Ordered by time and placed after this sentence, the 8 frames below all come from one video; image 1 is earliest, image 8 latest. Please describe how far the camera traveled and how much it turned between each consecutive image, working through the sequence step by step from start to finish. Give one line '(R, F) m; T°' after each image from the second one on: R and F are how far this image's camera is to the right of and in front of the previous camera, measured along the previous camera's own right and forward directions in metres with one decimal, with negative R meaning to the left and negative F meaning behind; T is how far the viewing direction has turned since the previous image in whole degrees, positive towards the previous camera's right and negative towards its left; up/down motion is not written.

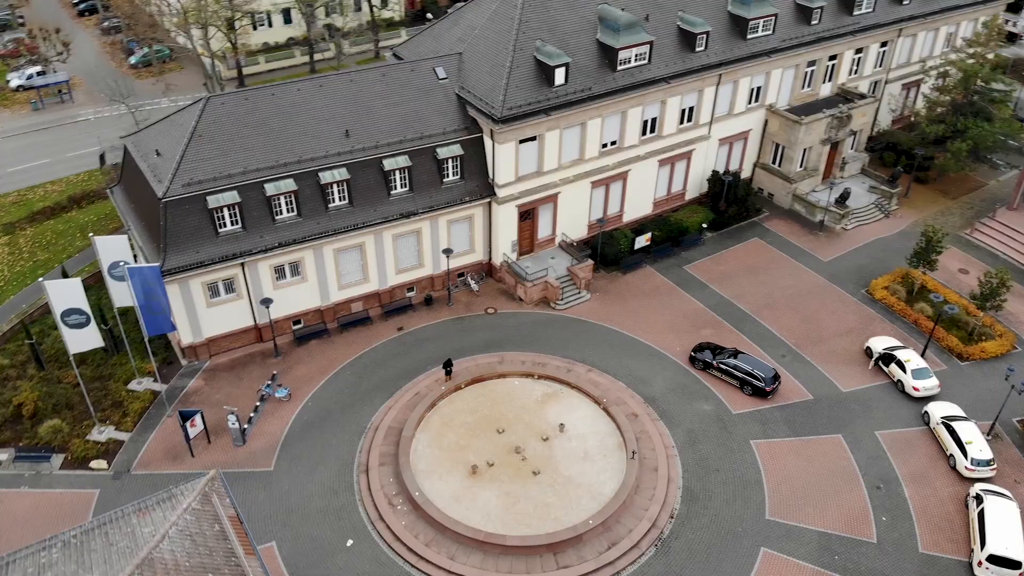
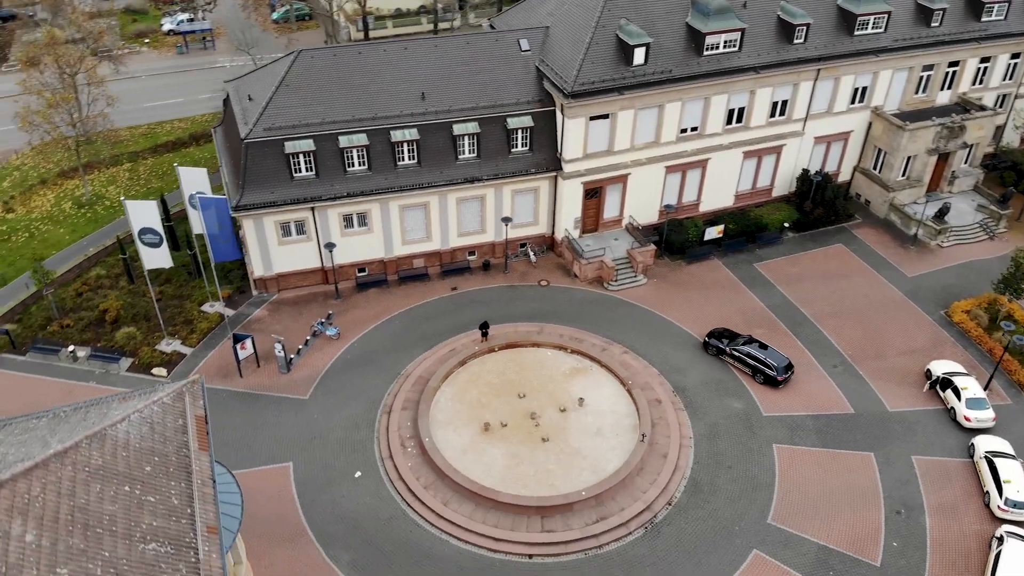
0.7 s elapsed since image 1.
(+5.2, -0.5) m; -10°
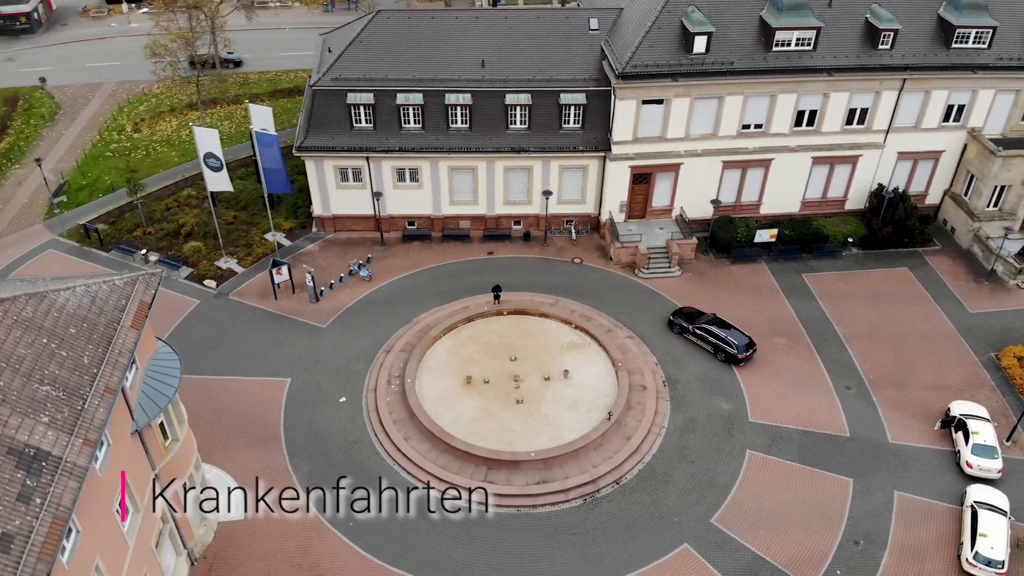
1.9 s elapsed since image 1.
(+8.4, -0.5) m; -12°
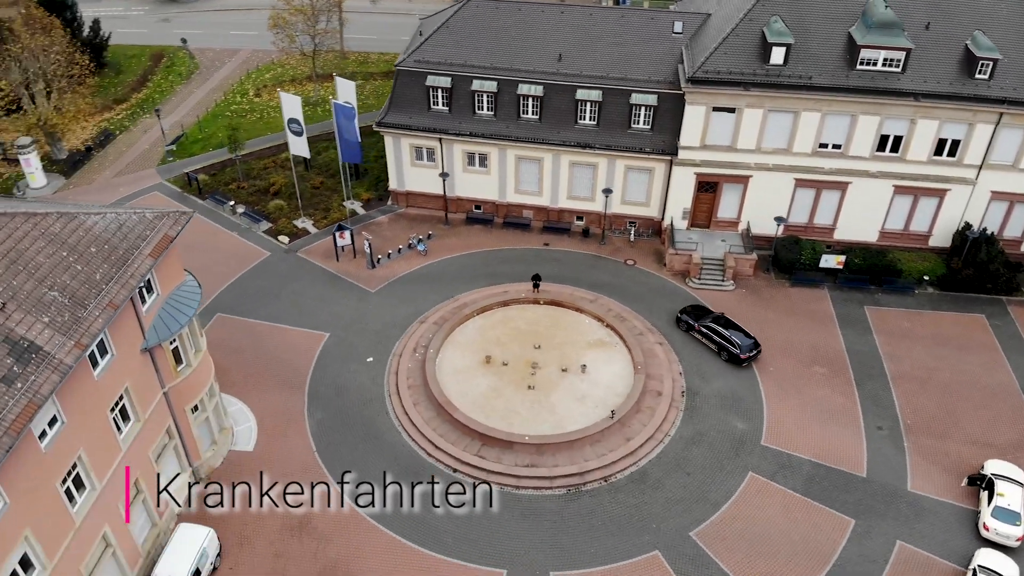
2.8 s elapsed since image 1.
(+5.8, -0.3) m; -10°
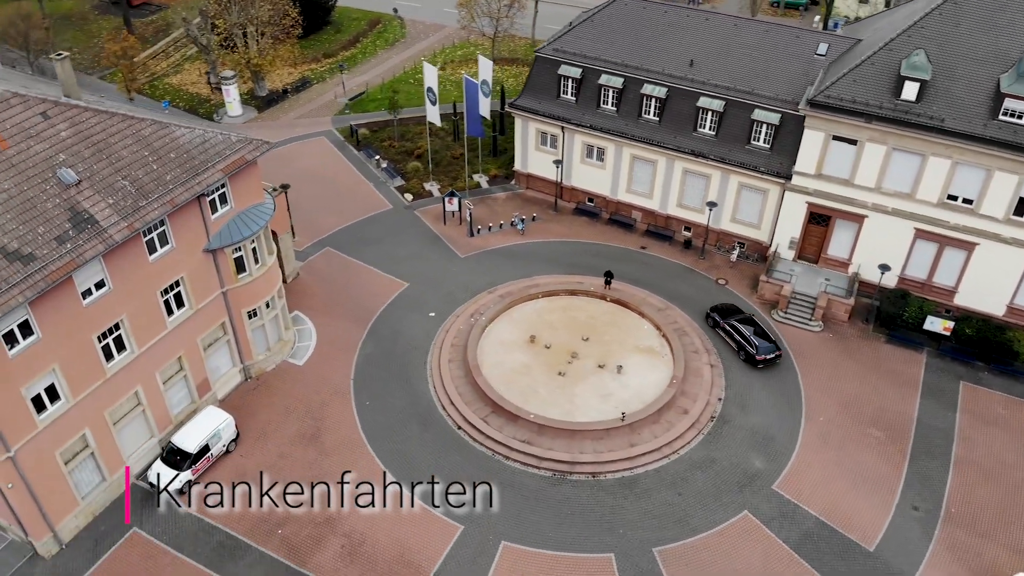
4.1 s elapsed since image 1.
(+9.1, +0.1) m; -16°
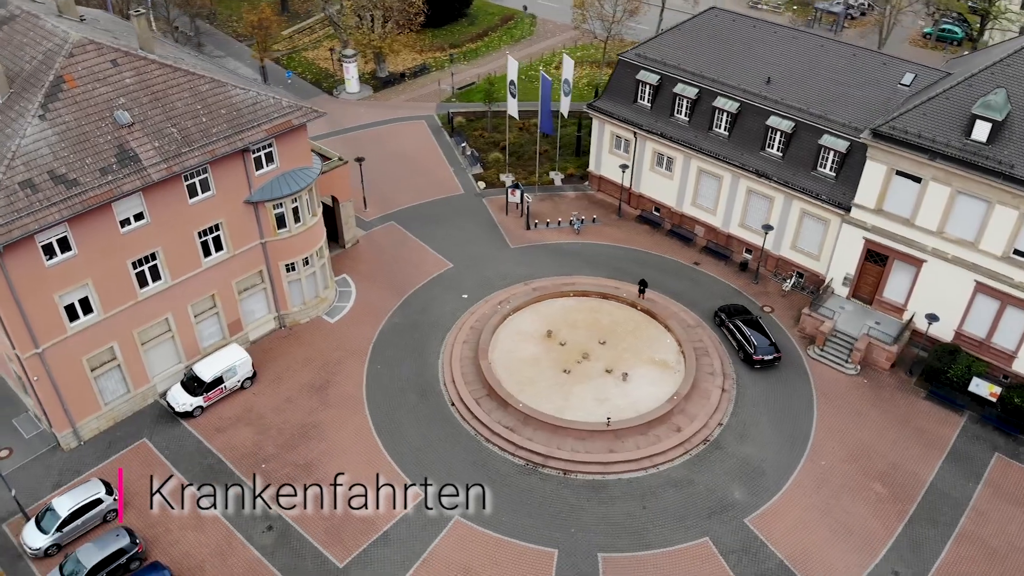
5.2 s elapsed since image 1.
(+7.4, -0.1) m; -12°
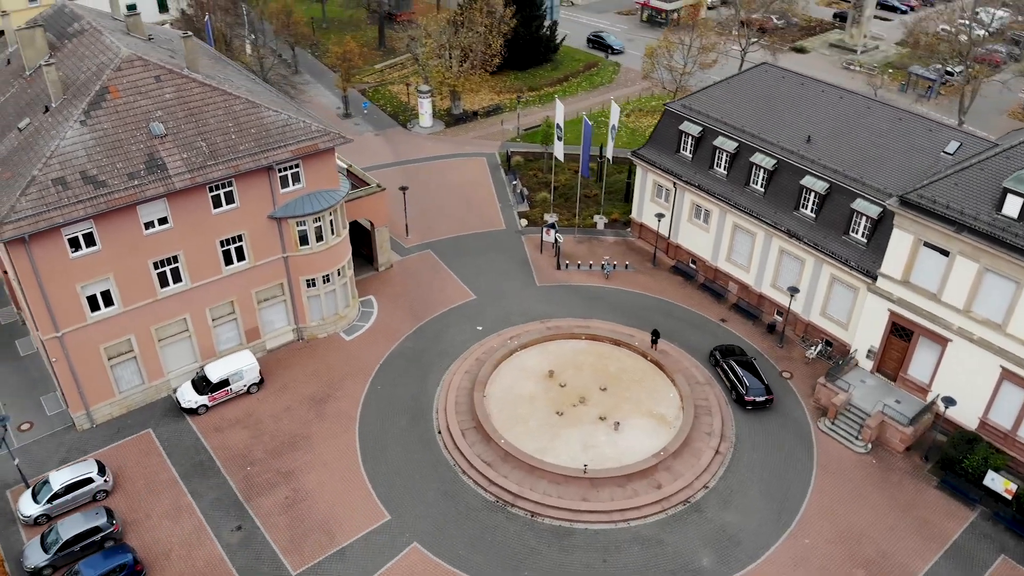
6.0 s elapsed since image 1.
(+5.6, +0.1) m; -8°
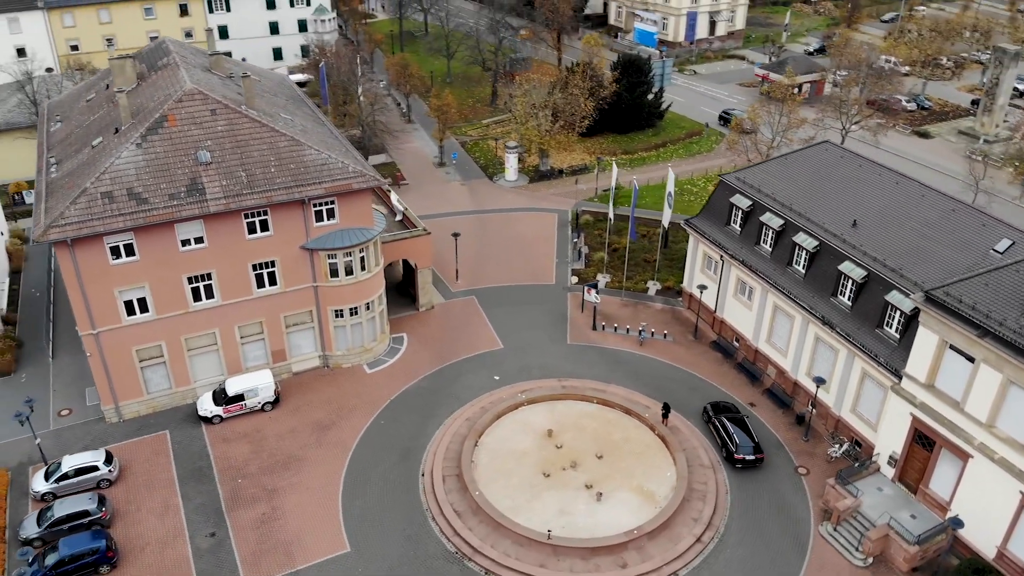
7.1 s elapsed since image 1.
(+7.2, +0.5) m; -11°
